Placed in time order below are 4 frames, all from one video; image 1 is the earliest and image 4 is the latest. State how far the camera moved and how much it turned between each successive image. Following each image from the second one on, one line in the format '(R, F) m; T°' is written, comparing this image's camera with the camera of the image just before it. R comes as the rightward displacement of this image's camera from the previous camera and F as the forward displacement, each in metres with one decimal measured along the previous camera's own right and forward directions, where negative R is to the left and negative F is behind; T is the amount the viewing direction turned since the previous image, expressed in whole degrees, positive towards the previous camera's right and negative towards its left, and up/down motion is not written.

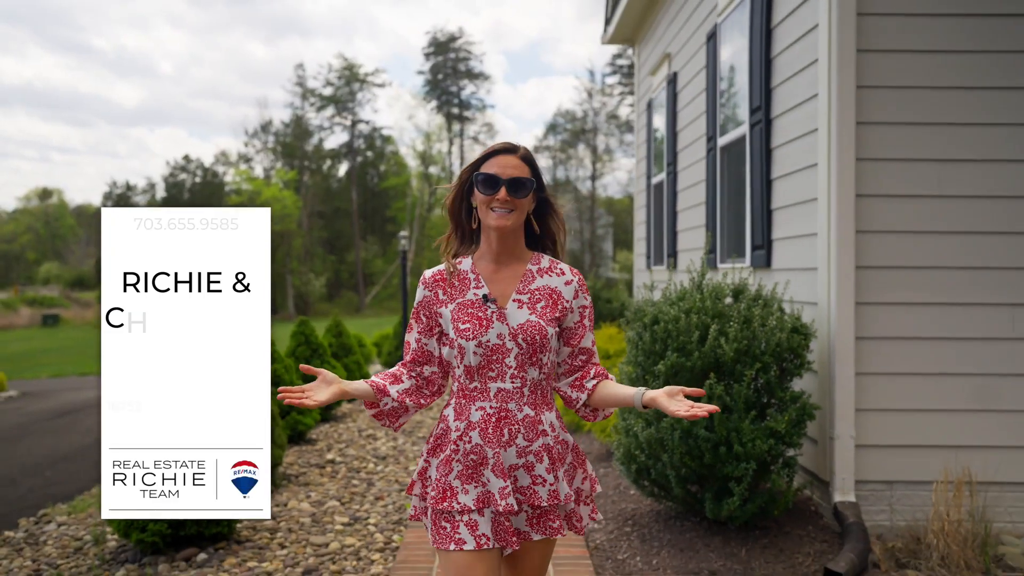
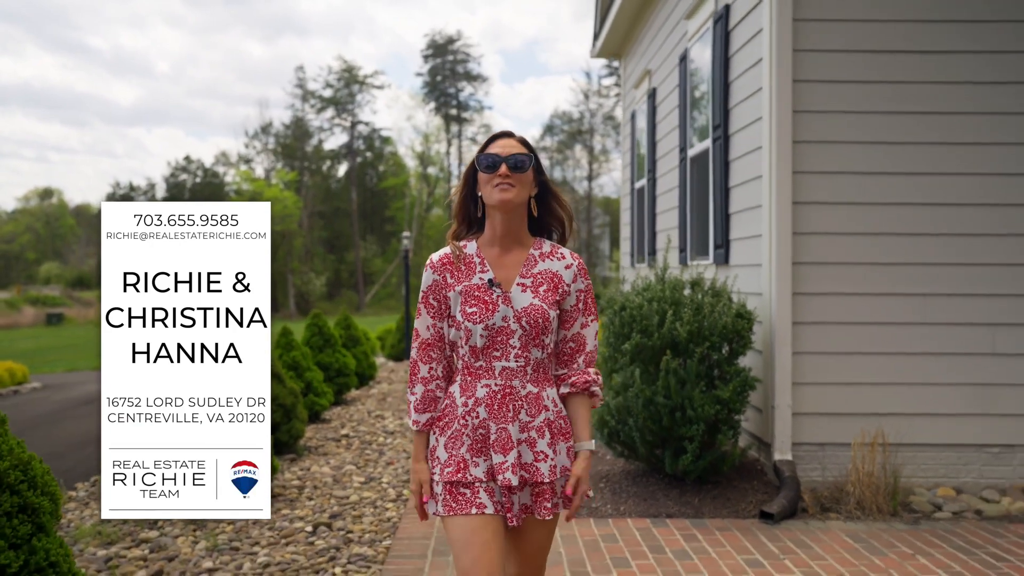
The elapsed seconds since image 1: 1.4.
(0.0, -0.8) m; 0°
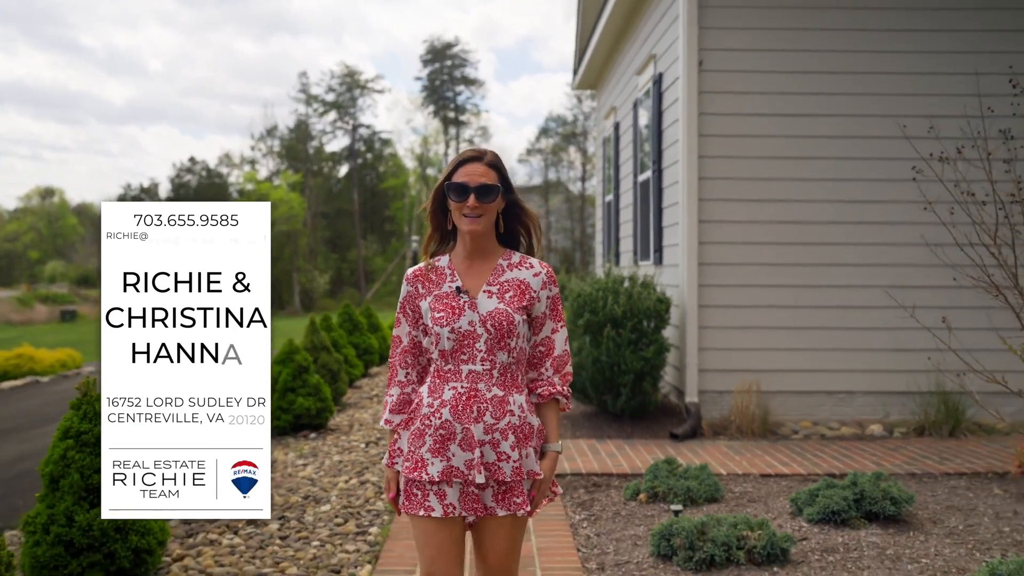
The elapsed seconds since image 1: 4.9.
(+0.1, -2.1) m; 0°
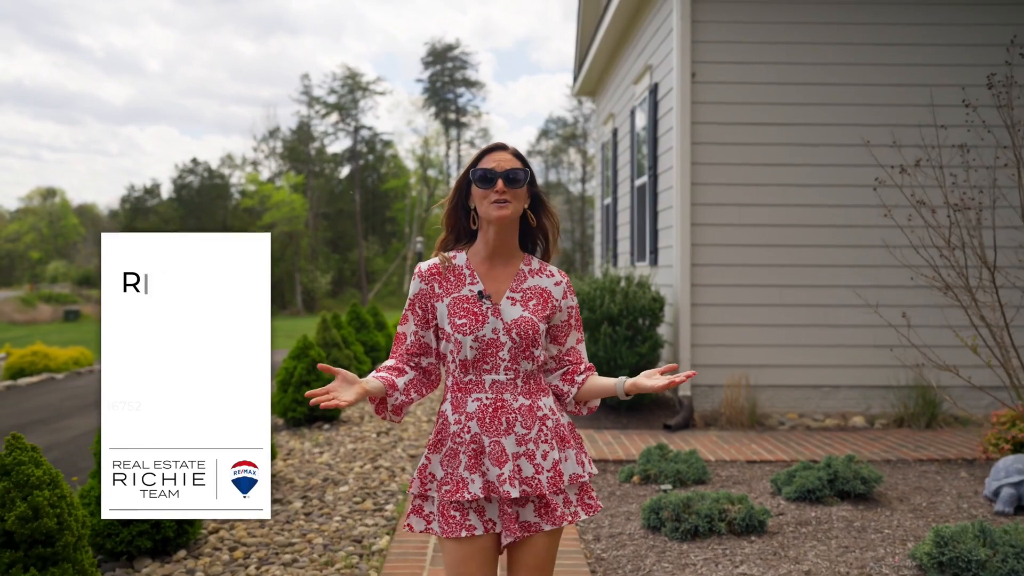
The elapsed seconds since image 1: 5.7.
(0.0, -0.4) m; 0°
